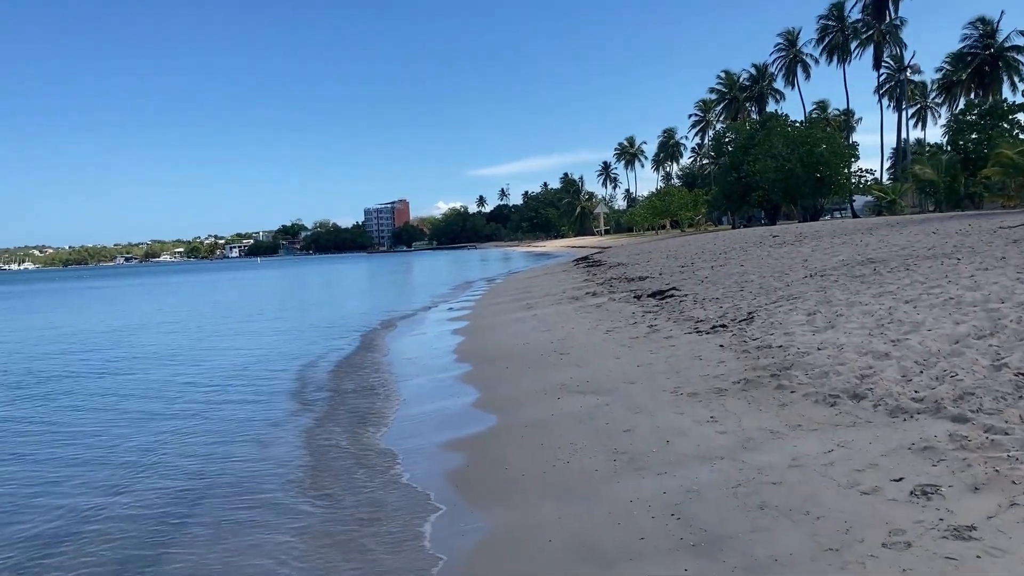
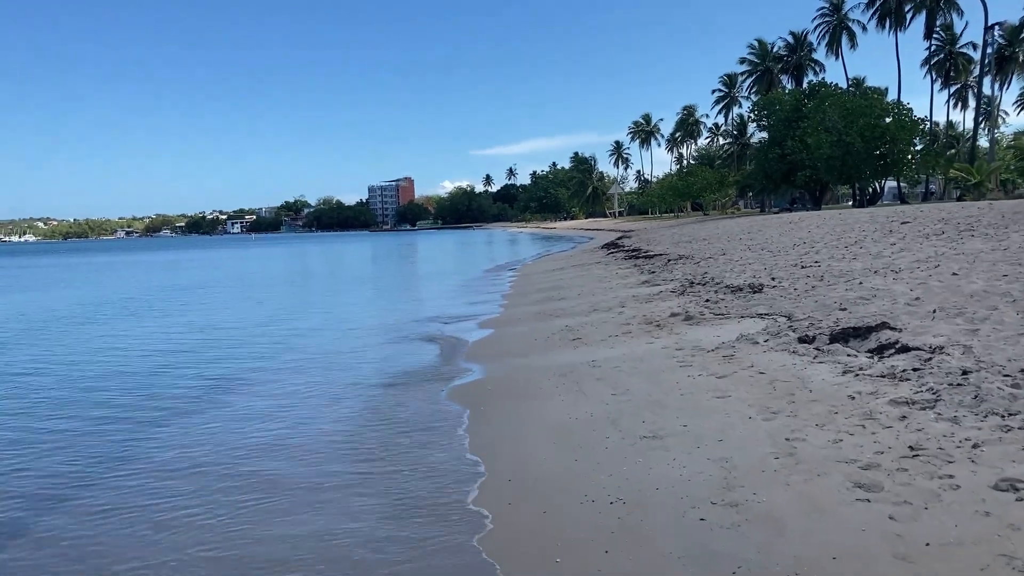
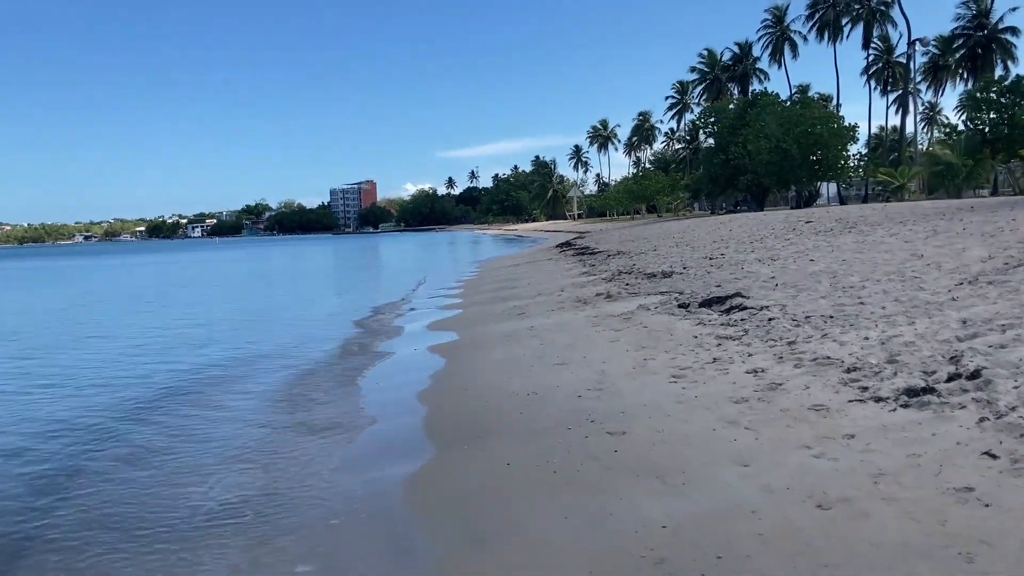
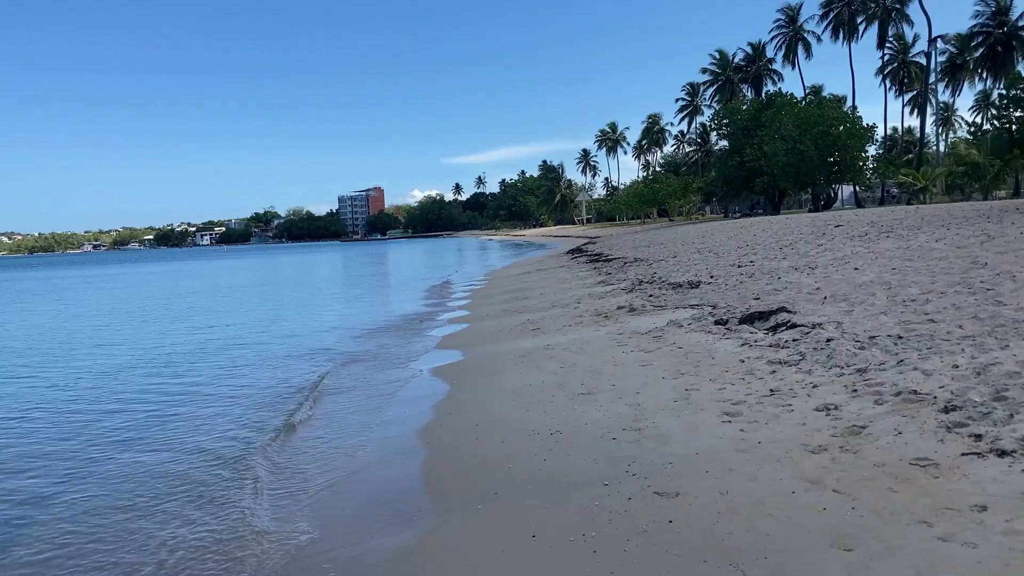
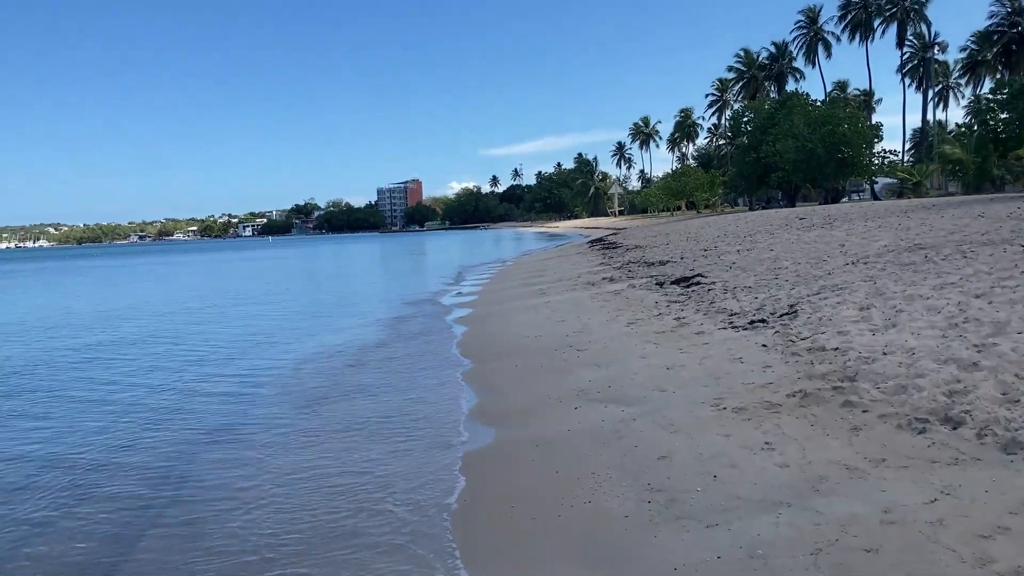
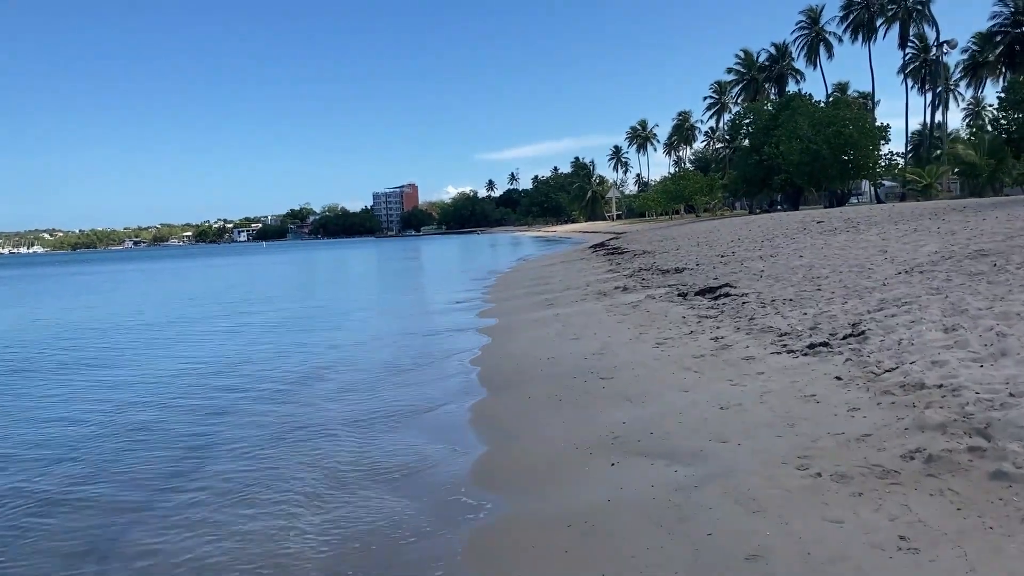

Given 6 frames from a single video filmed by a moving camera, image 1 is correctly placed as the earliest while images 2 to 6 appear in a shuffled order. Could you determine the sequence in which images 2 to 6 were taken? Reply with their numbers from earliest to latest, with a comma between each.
5, 6, 3, 4, 2
